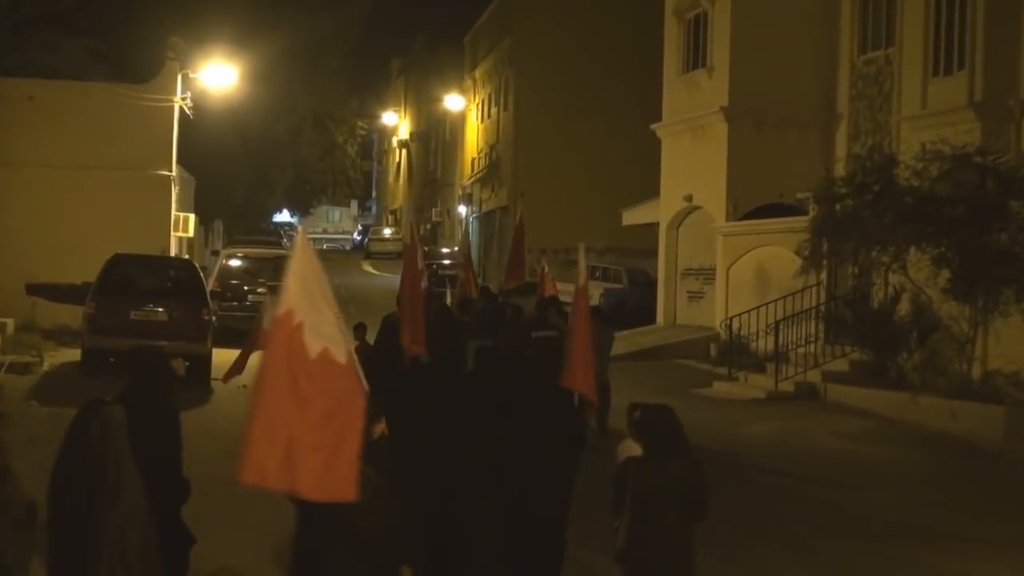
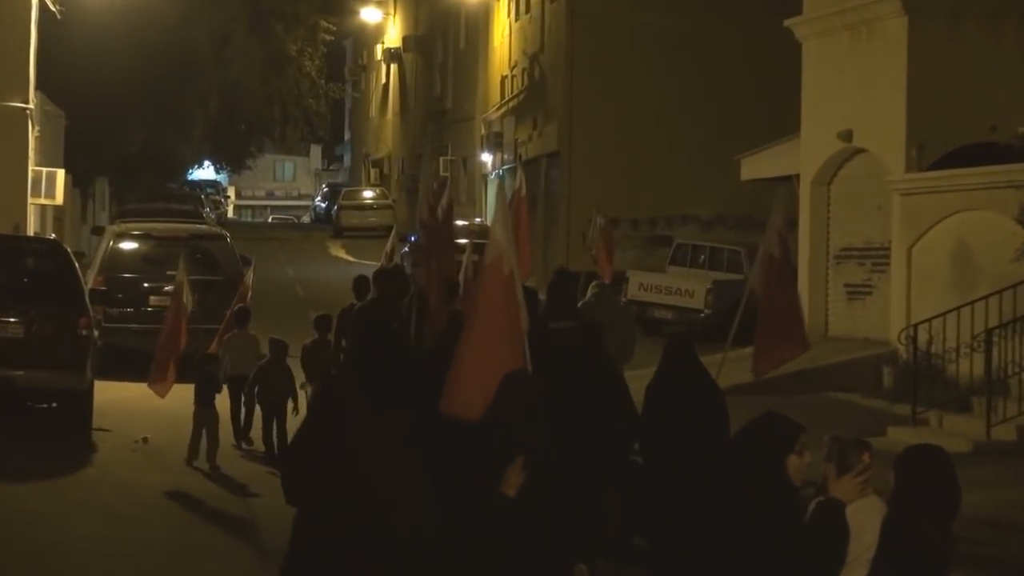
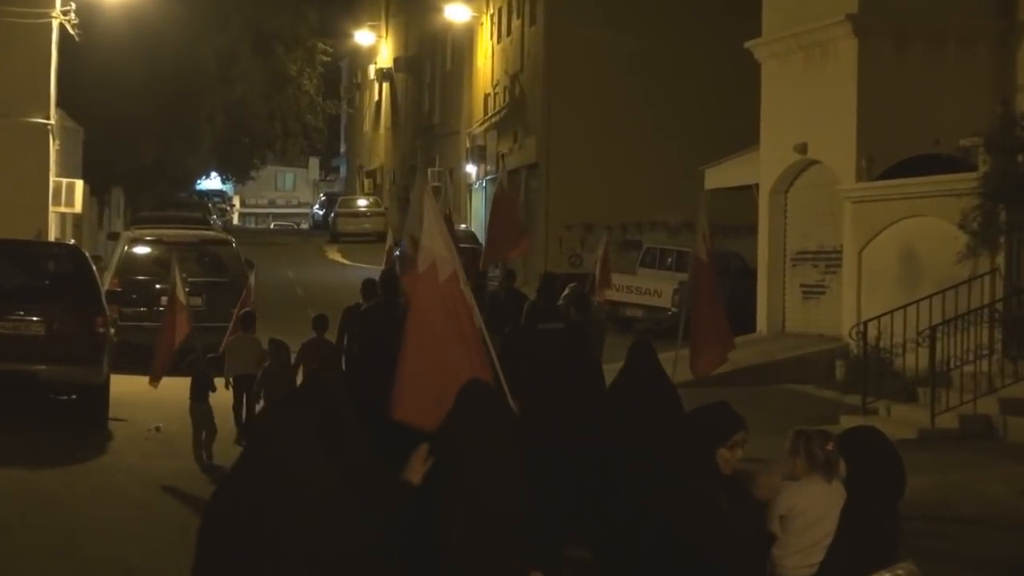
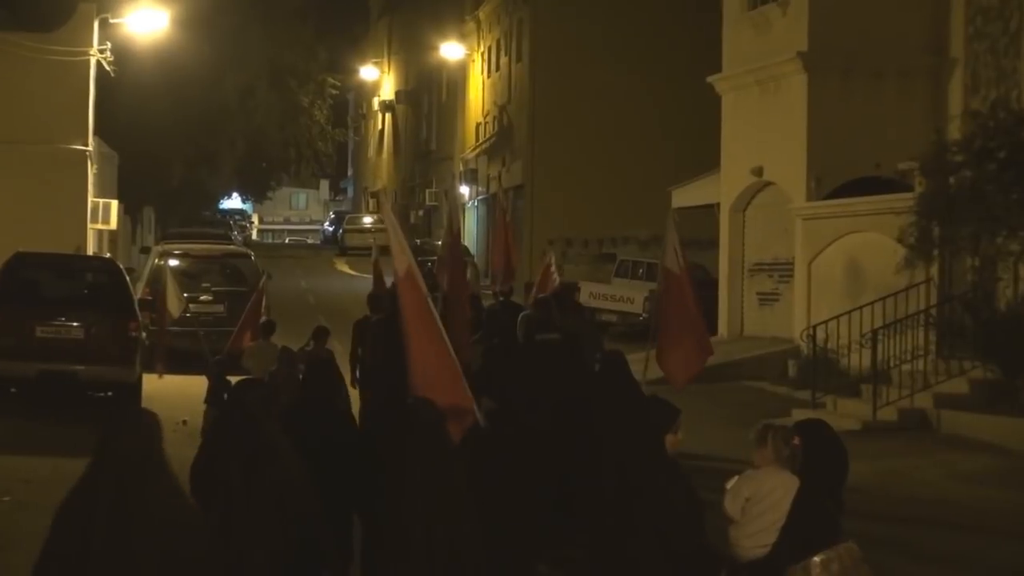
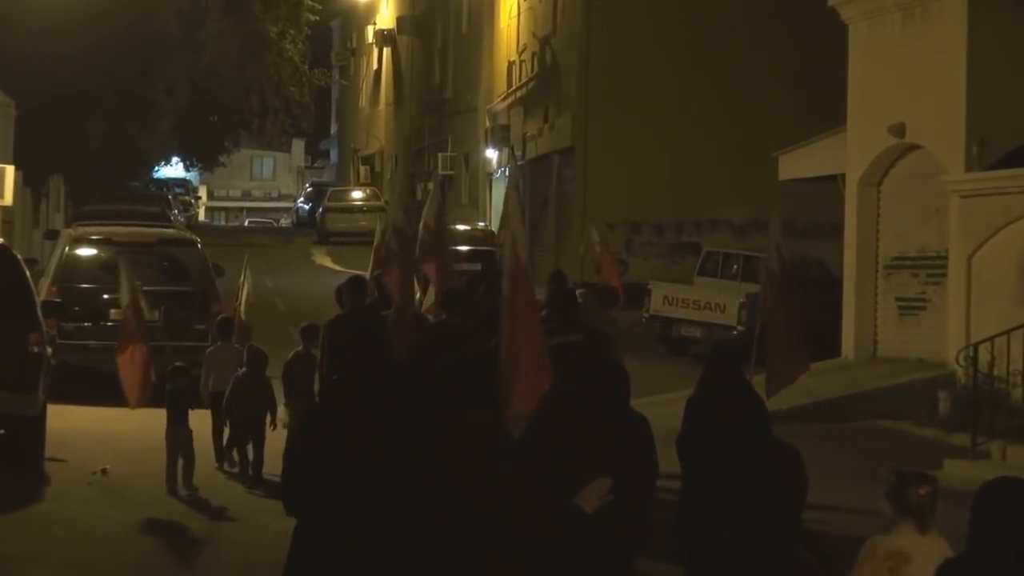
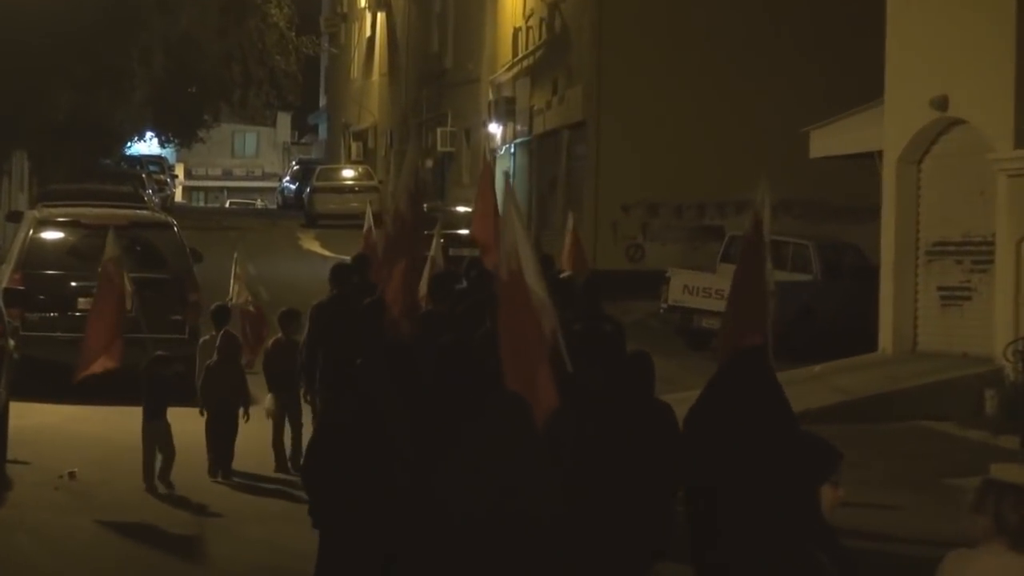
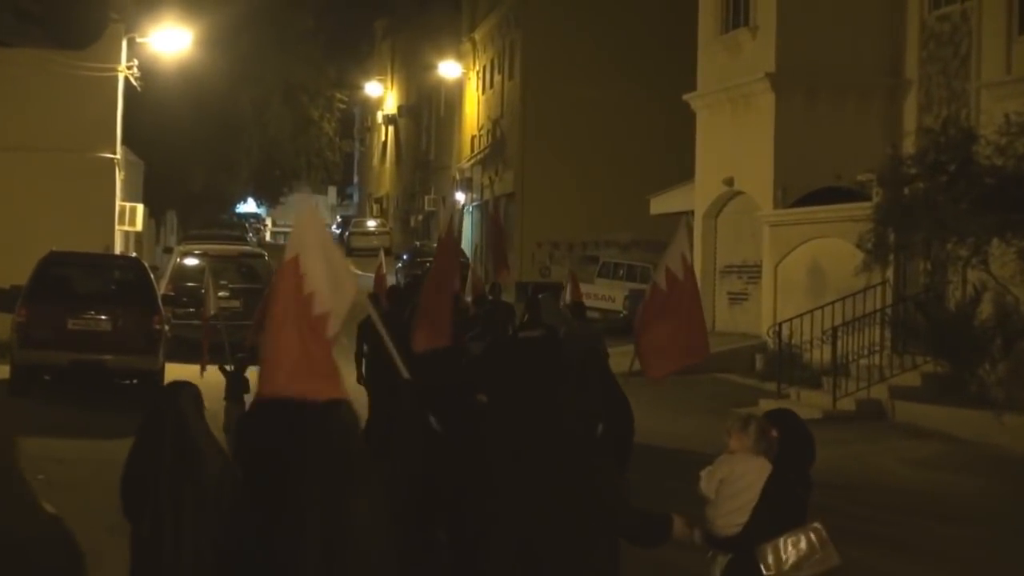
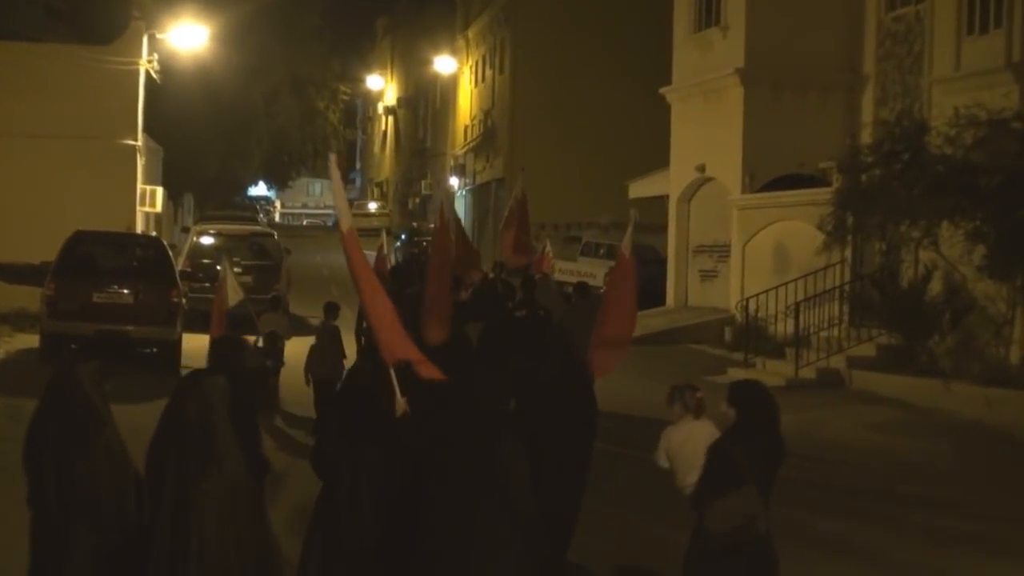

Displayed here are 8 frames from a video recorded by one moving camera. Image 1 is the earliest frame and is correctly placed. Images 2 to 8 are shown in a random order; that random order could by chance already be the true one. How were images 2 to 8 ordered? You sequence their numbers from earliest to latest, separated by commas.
8, 7, 4, 3, 2, 5, 6
